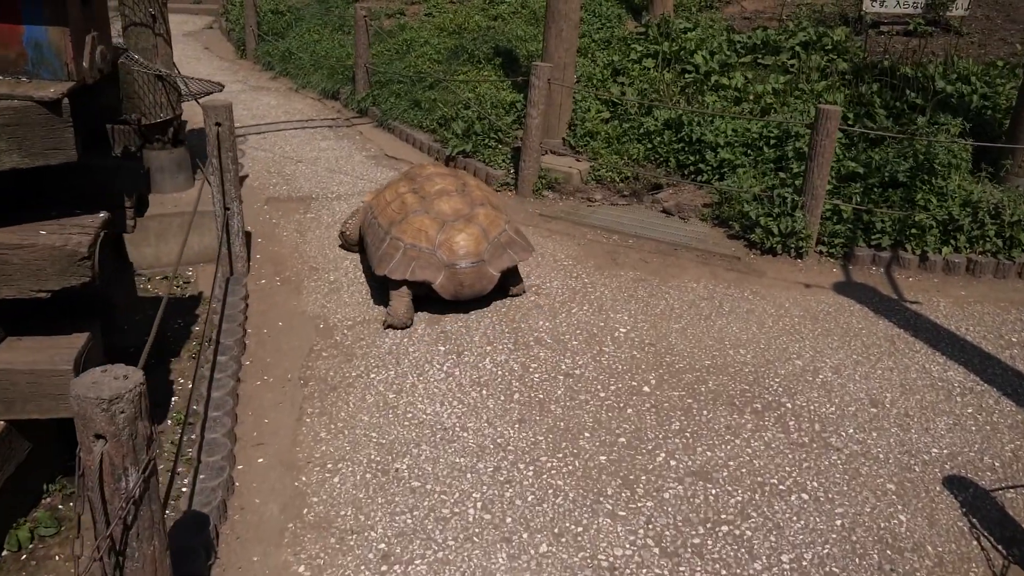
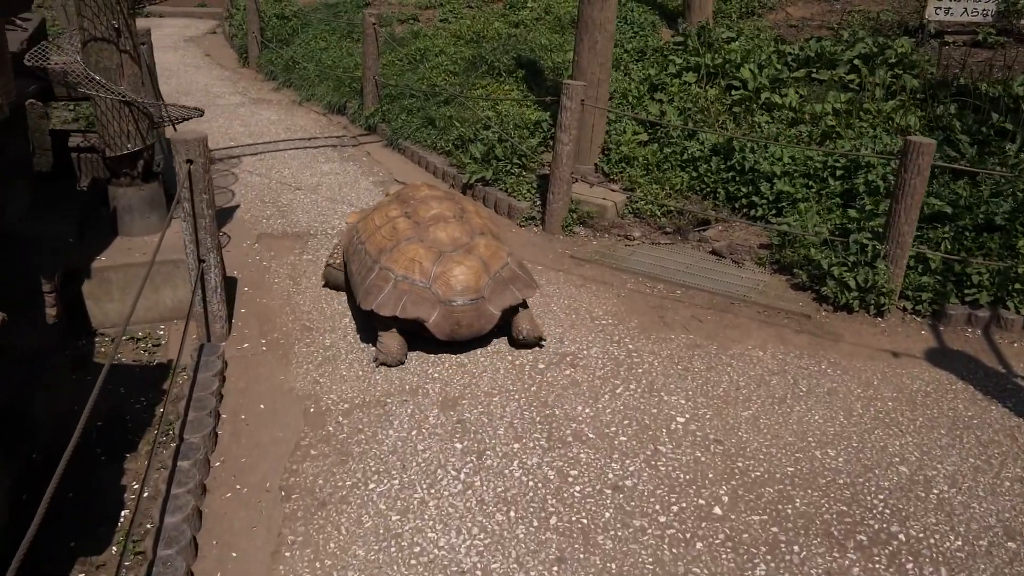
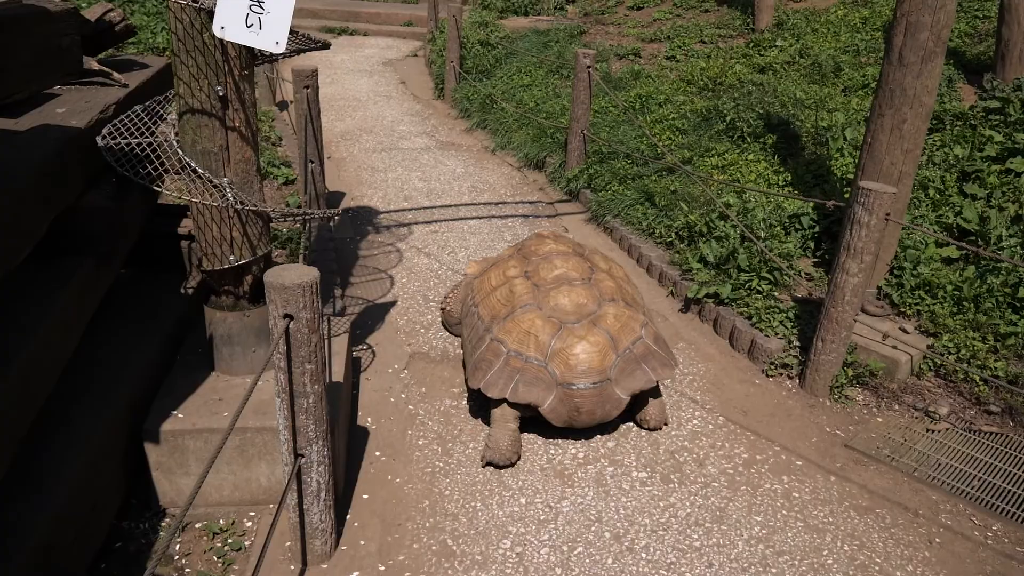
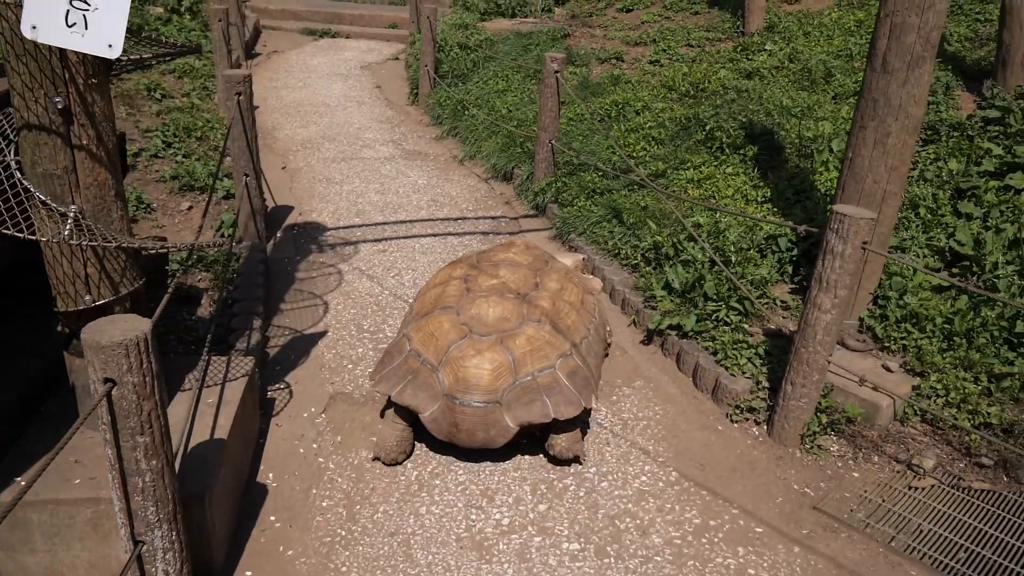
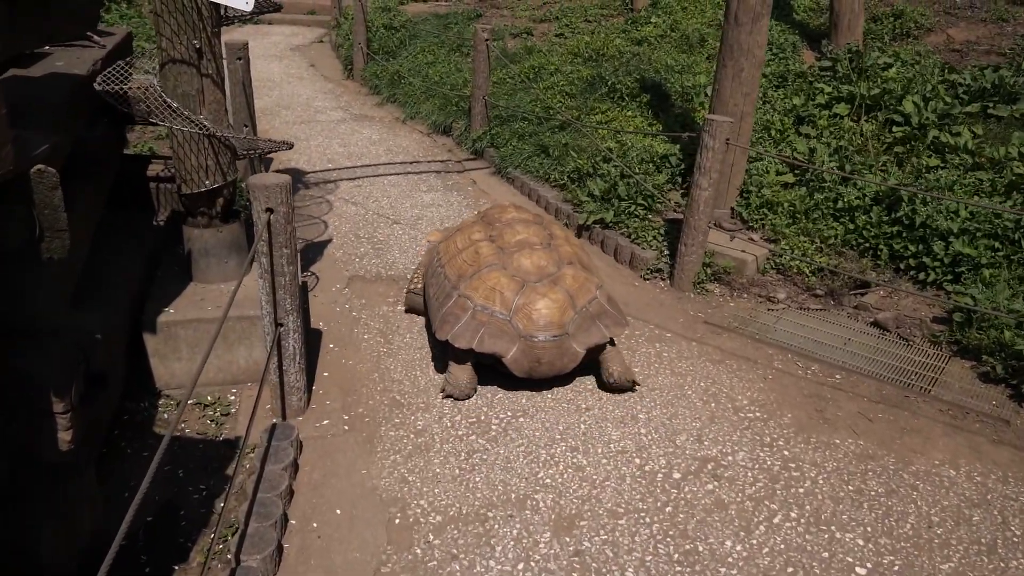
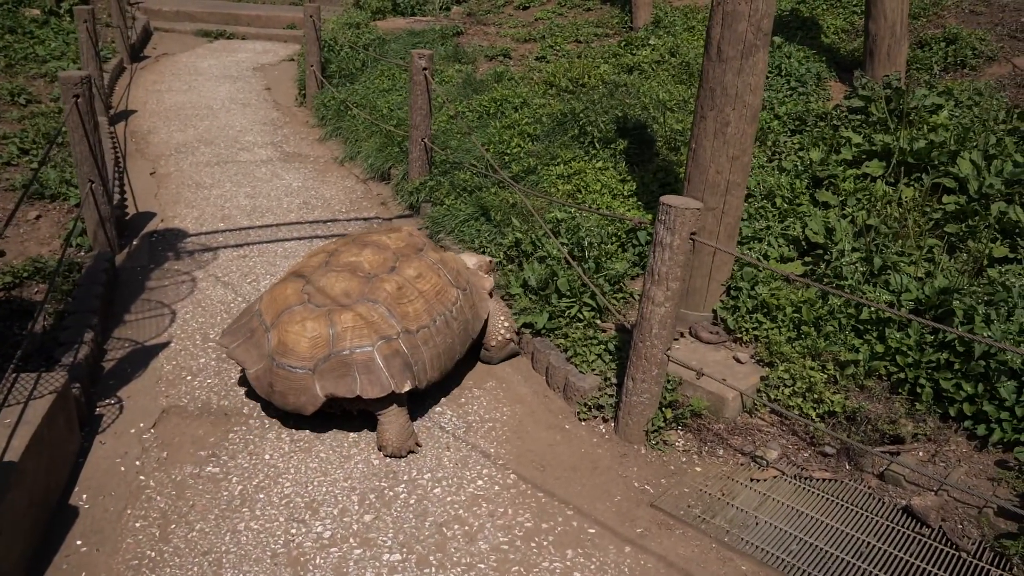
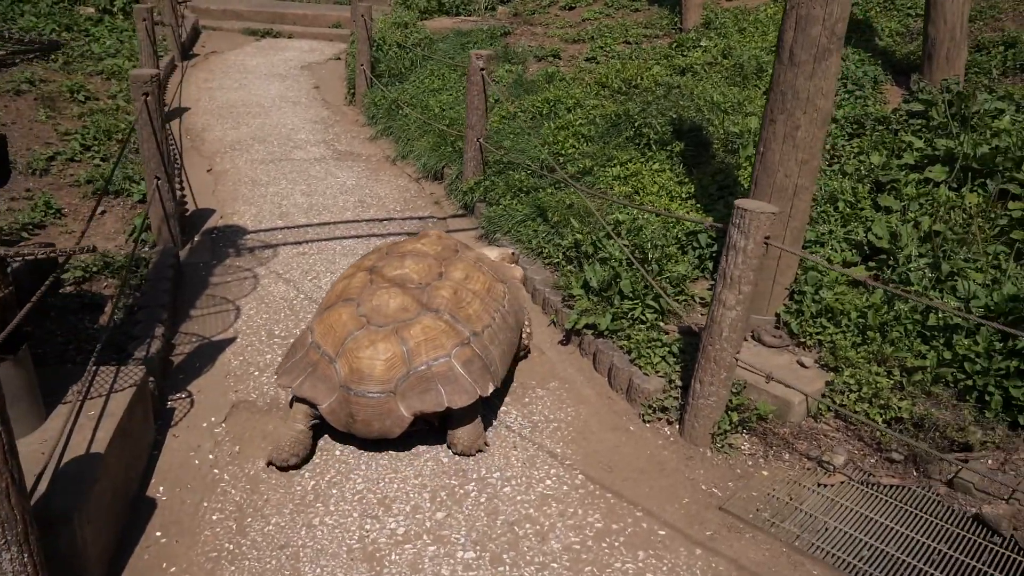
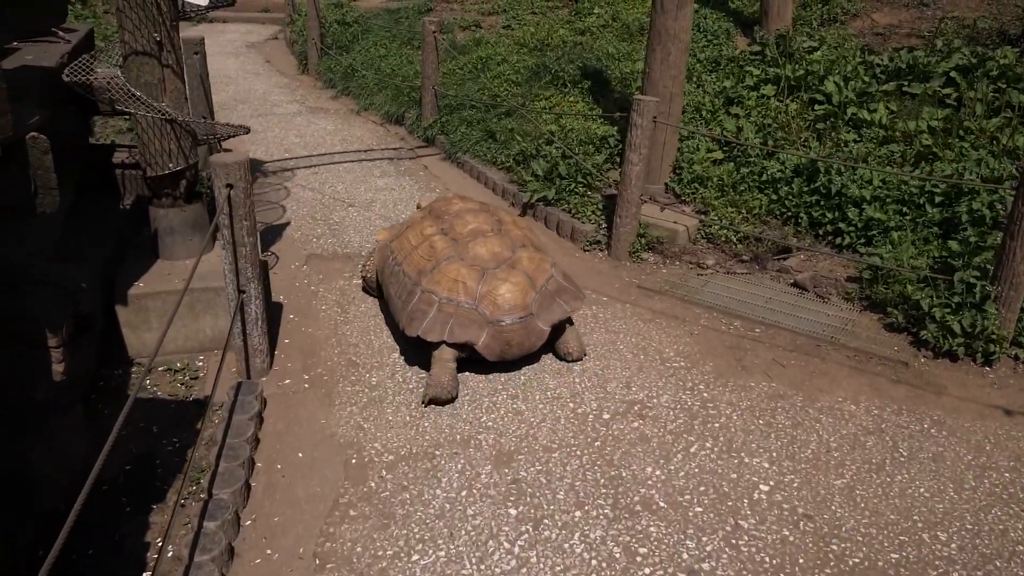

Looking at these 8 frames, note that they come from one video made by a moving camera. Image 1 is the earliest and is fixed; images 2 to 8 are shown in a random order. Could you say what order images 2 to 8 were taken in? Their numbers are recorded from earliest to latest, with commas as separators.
2, 8, 5, 3, 4, 7, 6
